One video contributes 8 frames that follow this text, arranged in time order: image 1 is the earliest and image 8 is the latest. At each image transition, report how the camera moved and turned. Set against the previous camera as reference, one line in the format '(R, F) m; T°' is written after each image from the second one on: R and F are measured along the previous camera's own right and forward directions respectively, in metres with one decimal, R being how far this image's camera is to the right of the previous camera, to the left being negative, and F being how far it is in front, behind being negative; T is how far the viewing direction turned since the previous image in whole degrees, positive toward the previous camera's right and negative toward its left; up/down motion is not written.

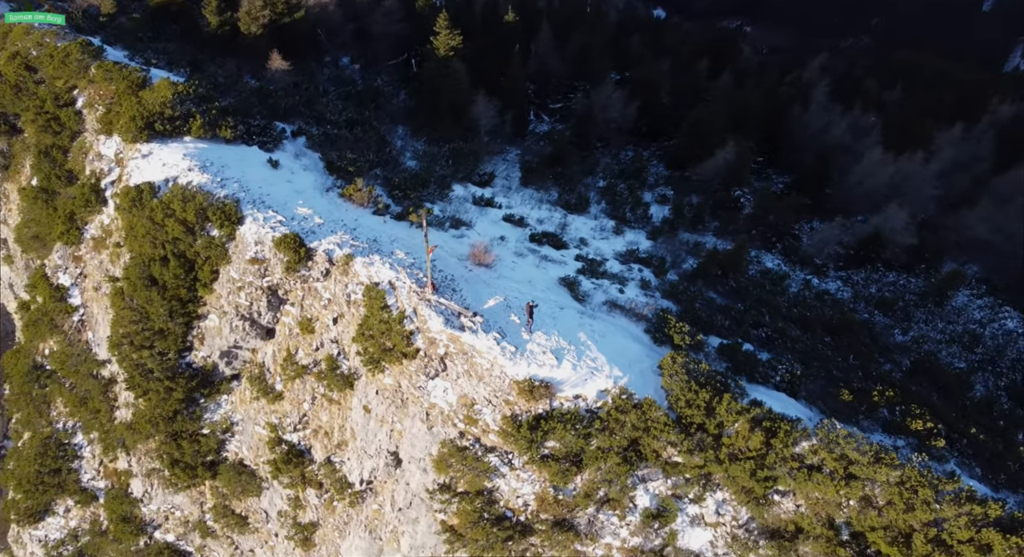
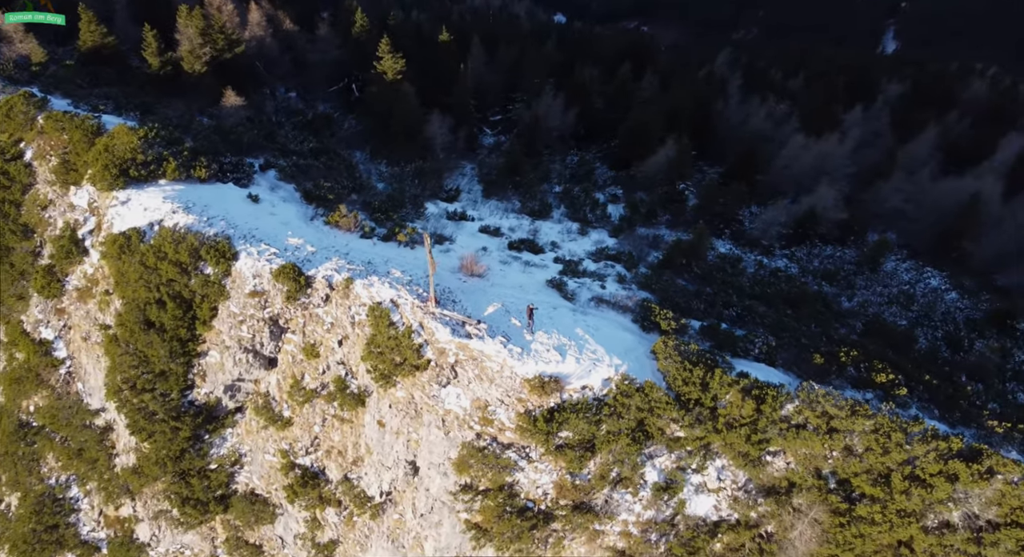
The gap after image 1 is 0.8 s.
(-1.0, -0.7) m; +5°
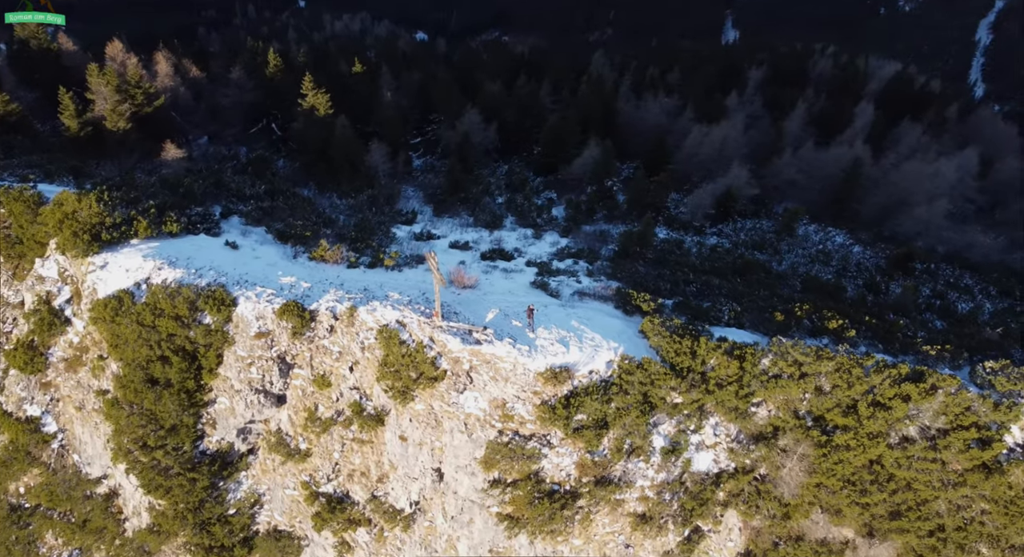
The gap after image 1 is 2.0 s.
(-1.5, -1.0) m; +7°
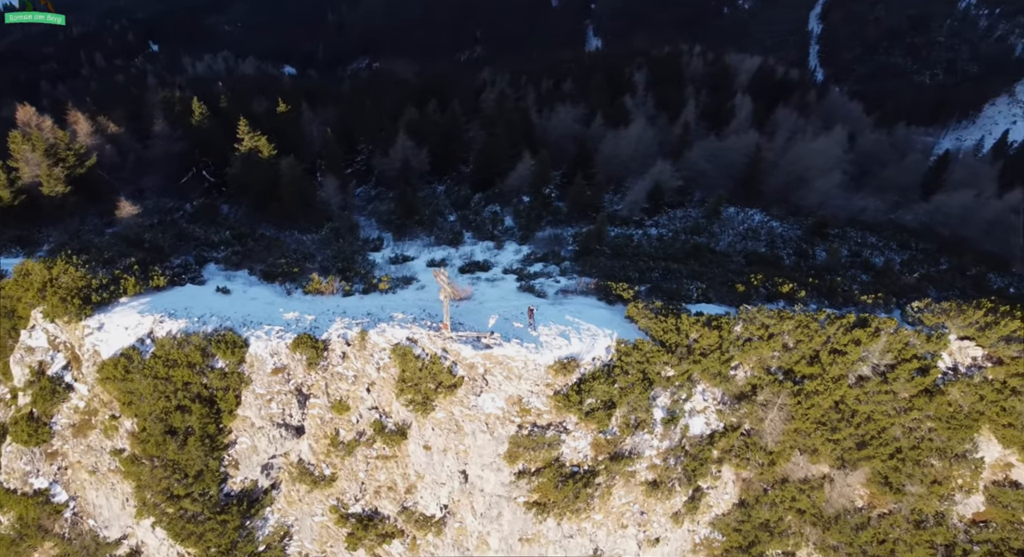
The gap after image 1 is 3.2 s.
(-1.6, -1.1) m; +6°
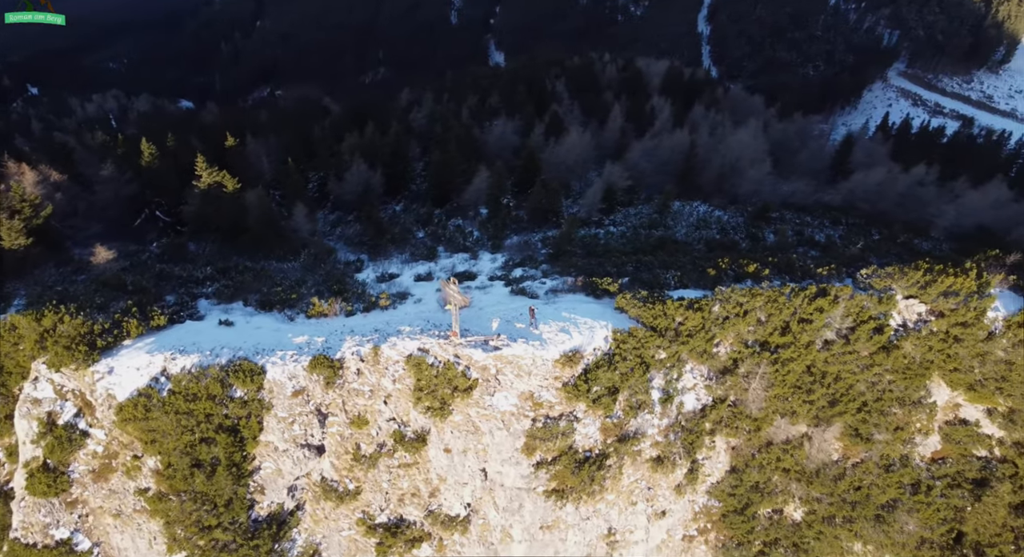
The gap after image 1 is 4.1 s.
(-1.3, -1.0) m; +5°
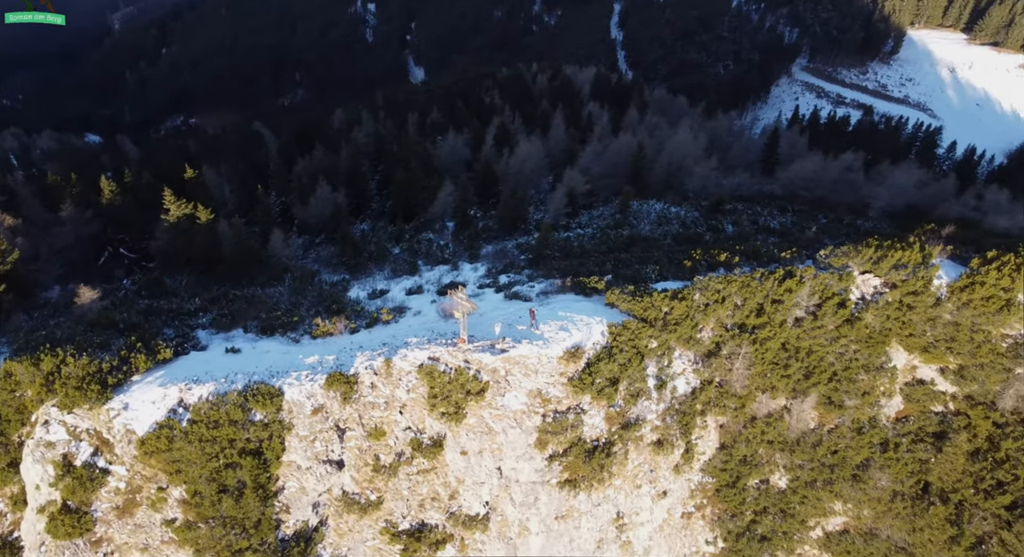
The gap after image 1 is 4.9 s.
(-1.2, -0.9) m; +4°
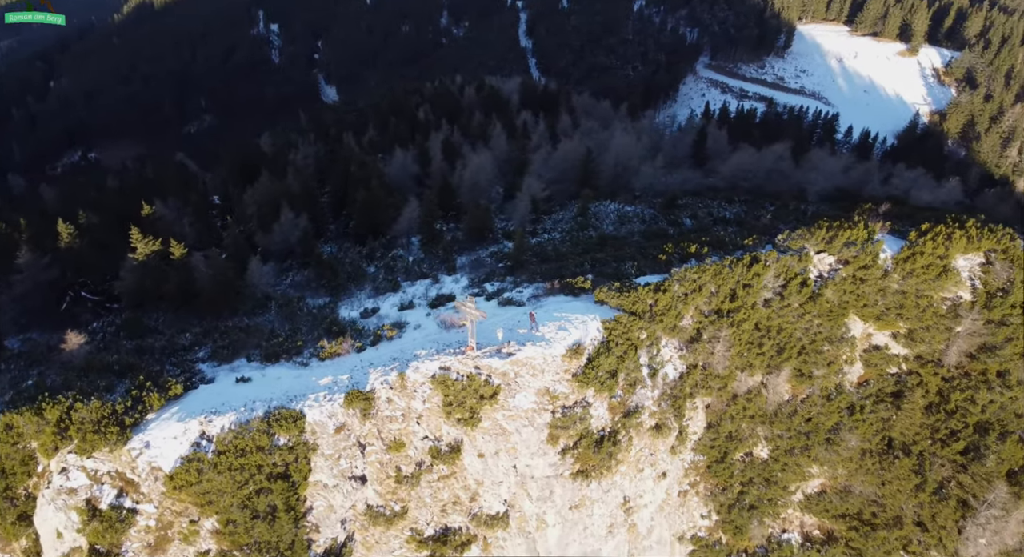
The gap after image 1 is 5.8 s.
(-1.4, -1.0) m; +5°
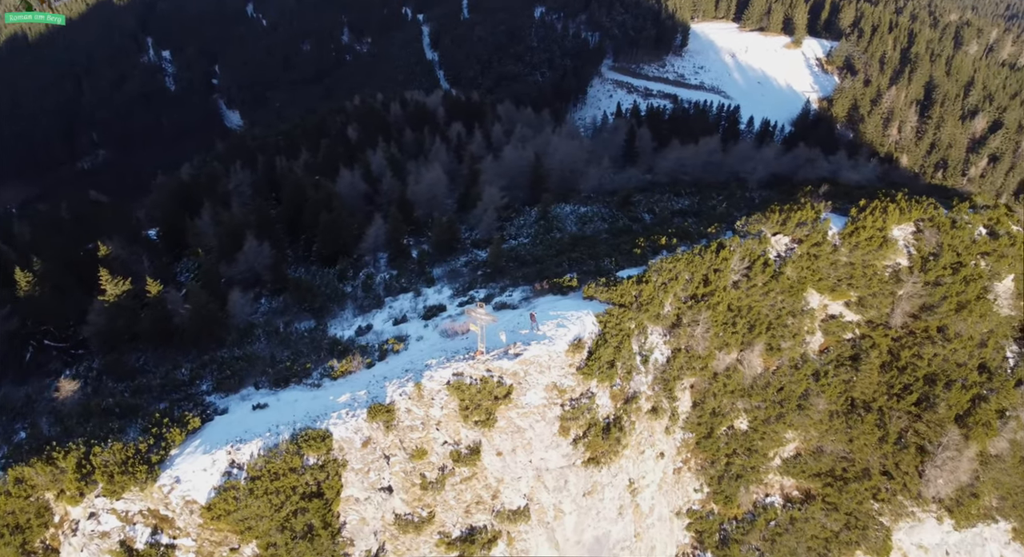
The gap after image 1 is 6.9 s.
(-1.6, -1.0) m; +5°
